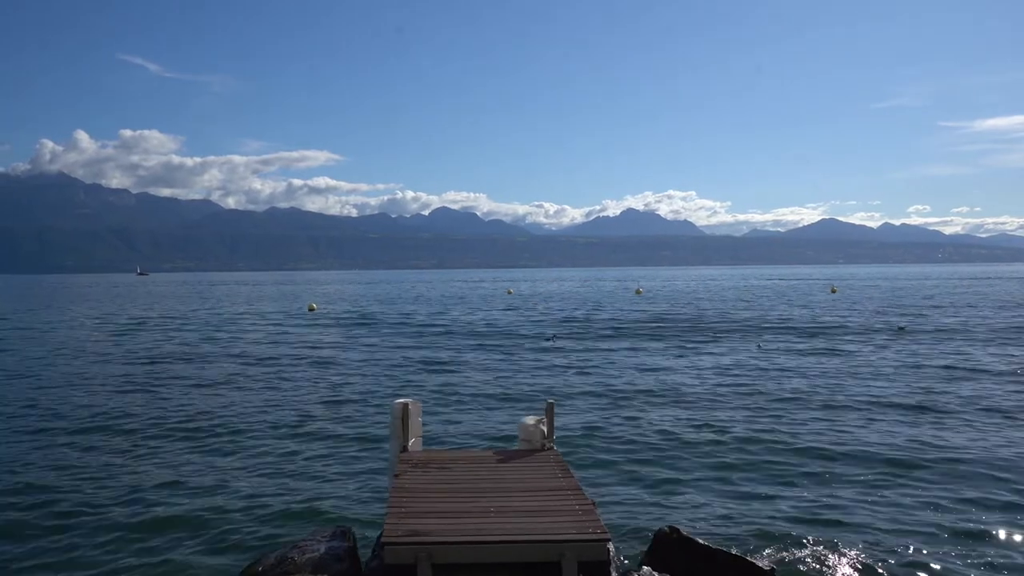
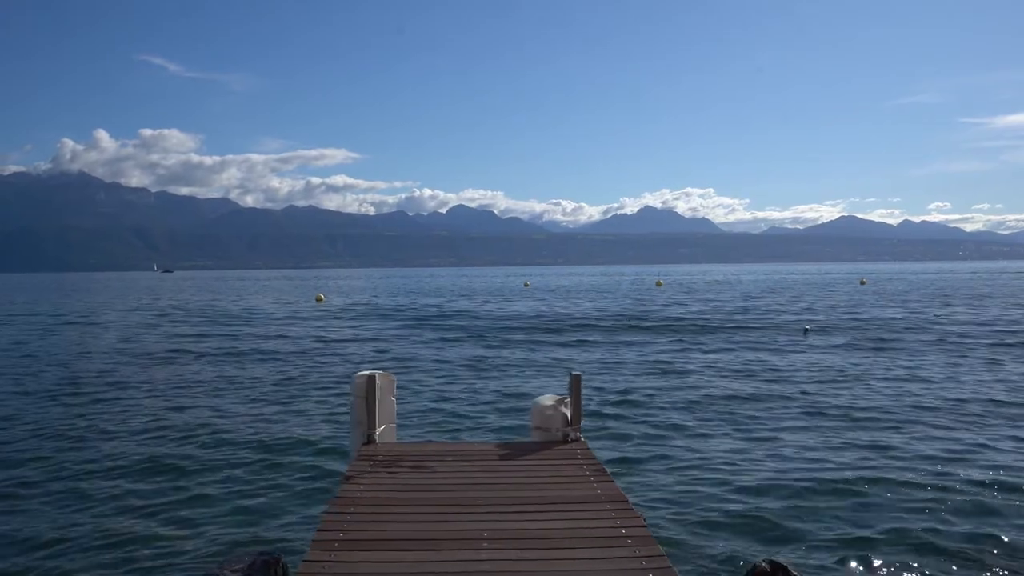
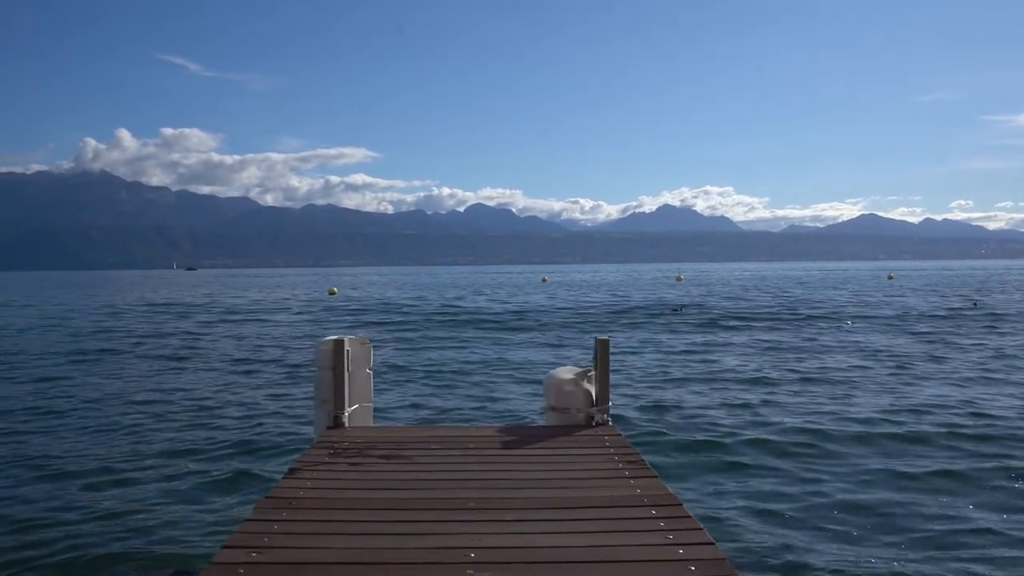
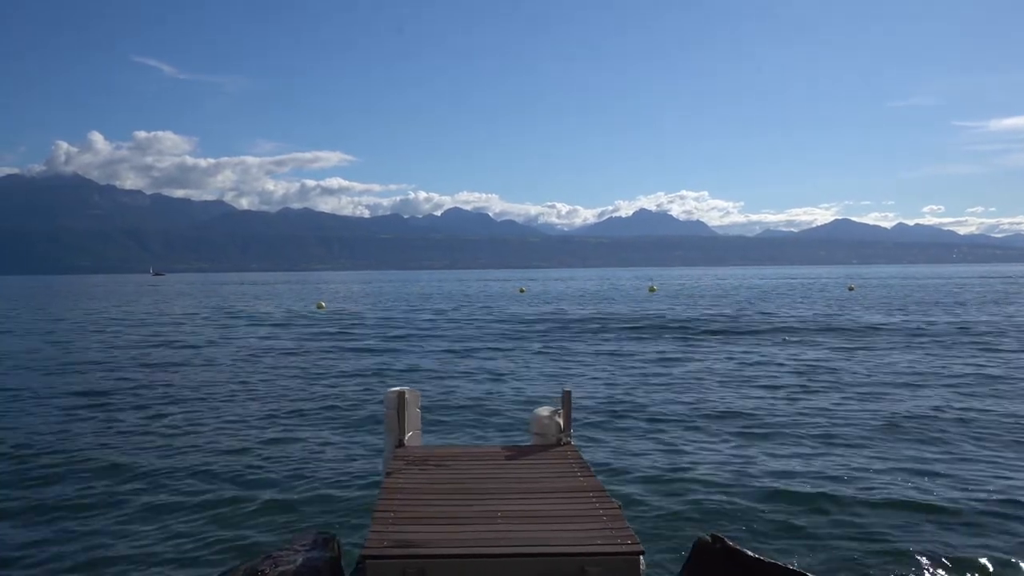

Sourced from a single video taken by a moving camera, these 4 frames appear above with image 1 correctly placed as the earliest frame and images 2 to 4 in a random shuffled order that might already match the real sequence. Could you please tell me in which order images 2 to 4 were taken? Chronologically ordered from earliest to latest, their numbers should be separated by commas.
4, 2, 3
